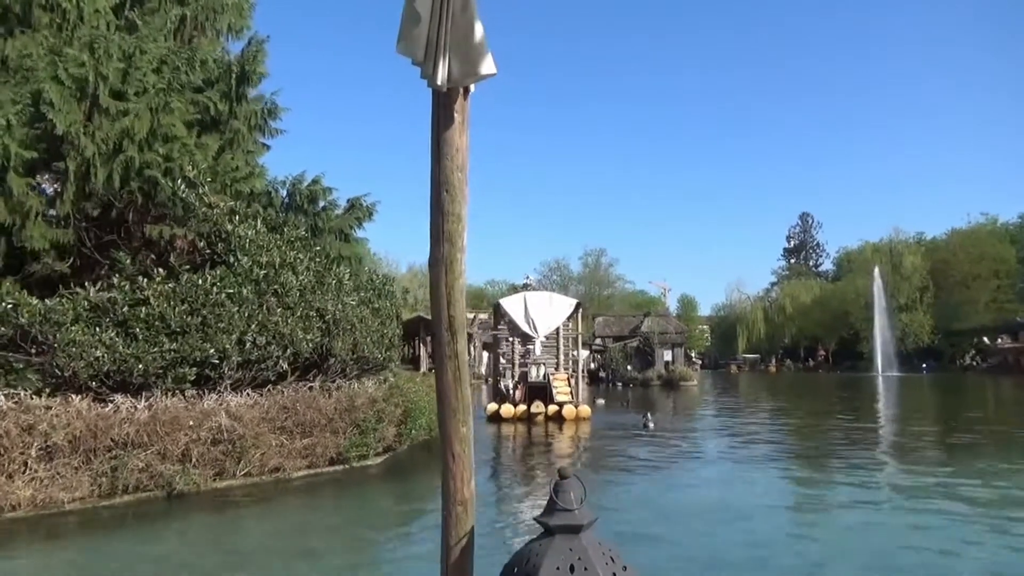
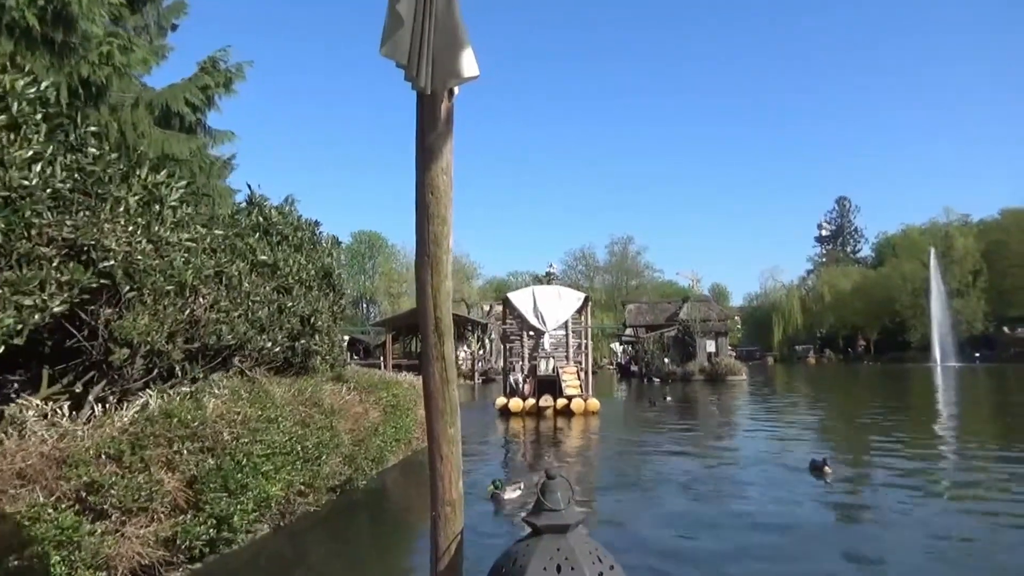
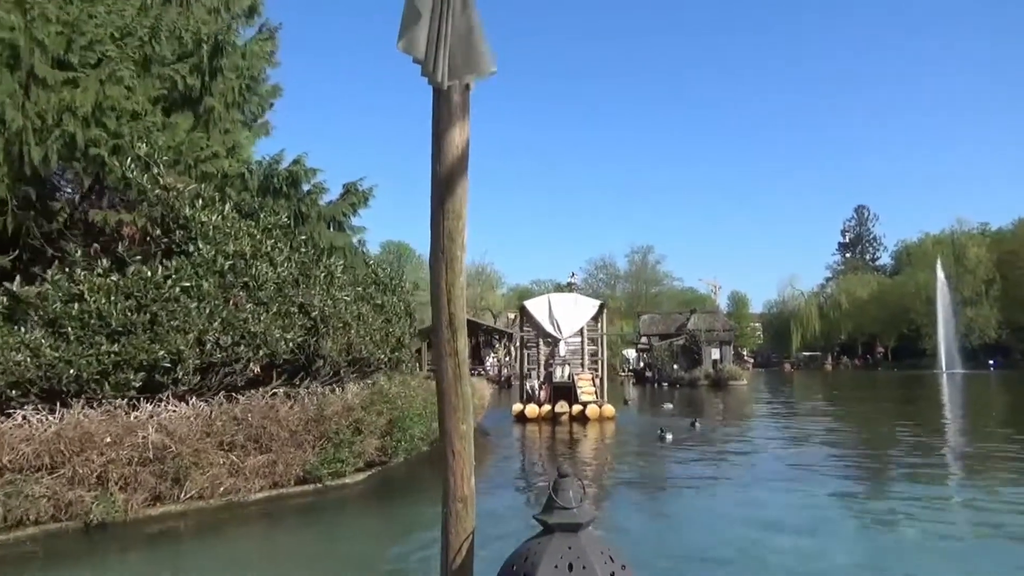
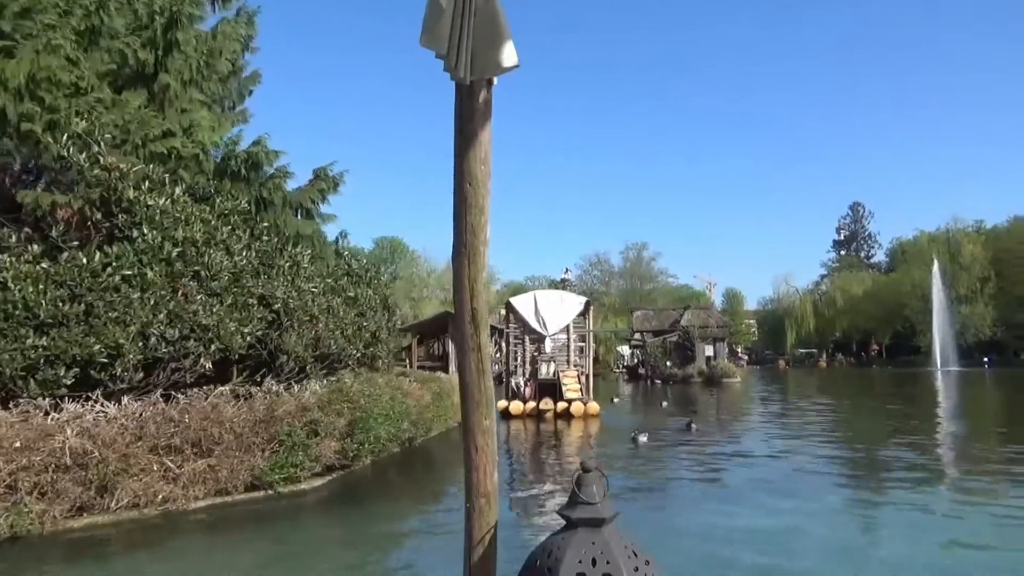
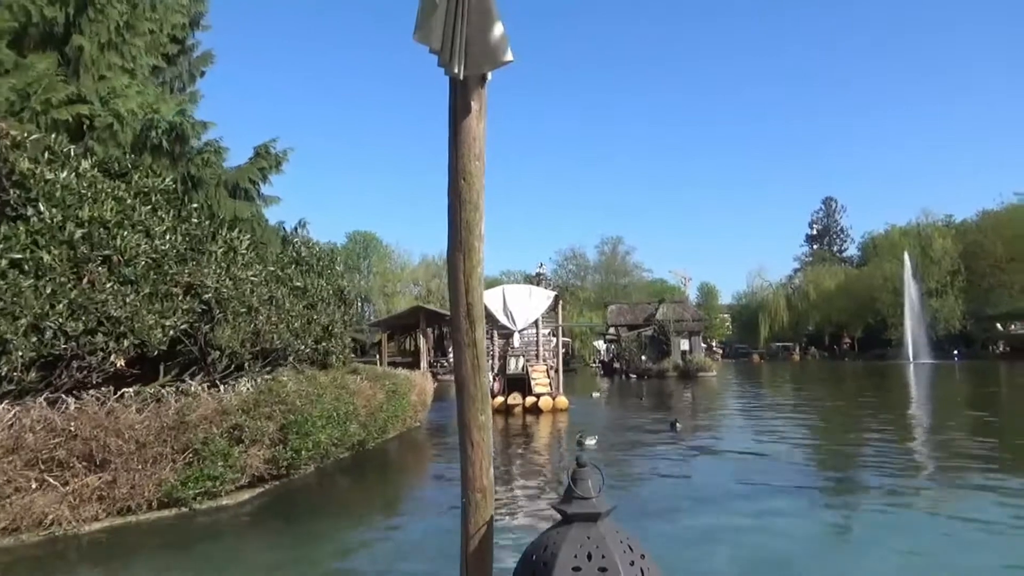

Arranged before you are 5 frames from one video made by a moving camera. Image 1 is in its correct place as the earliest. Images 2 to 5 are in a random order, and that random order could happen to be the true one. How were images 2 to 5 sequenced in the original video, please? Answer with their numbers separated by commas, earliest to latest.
3, 4, 5, 2
